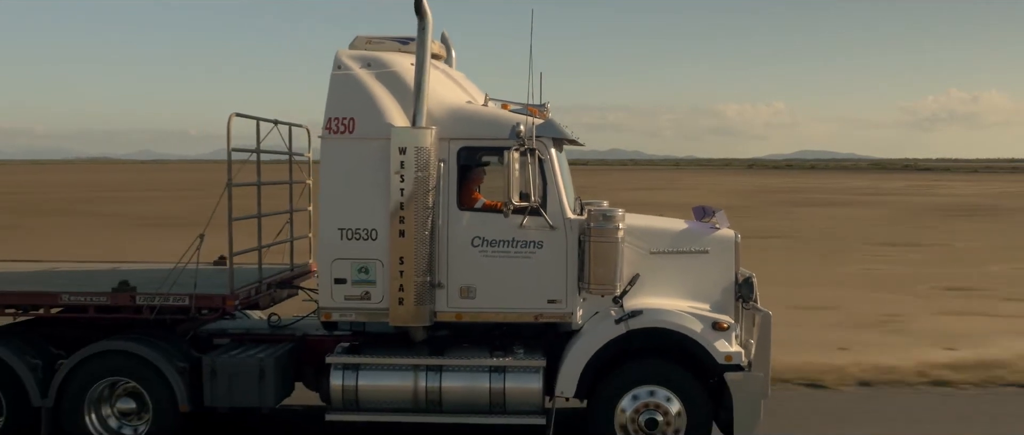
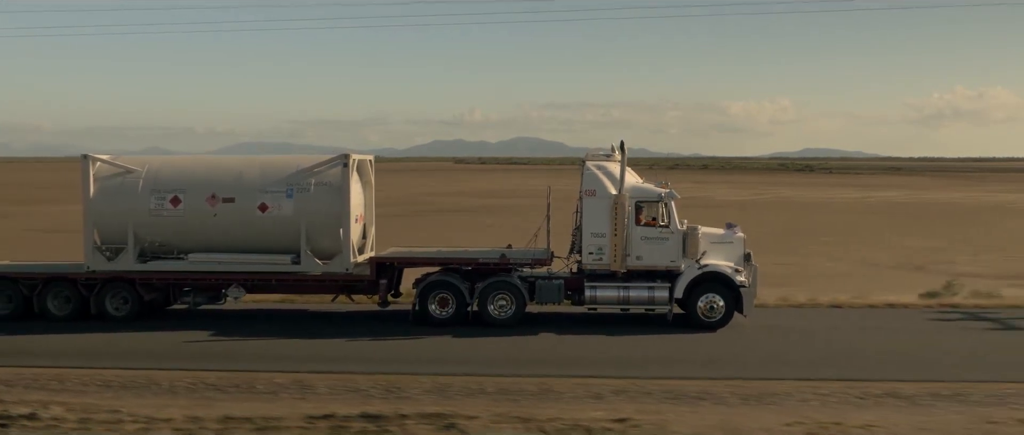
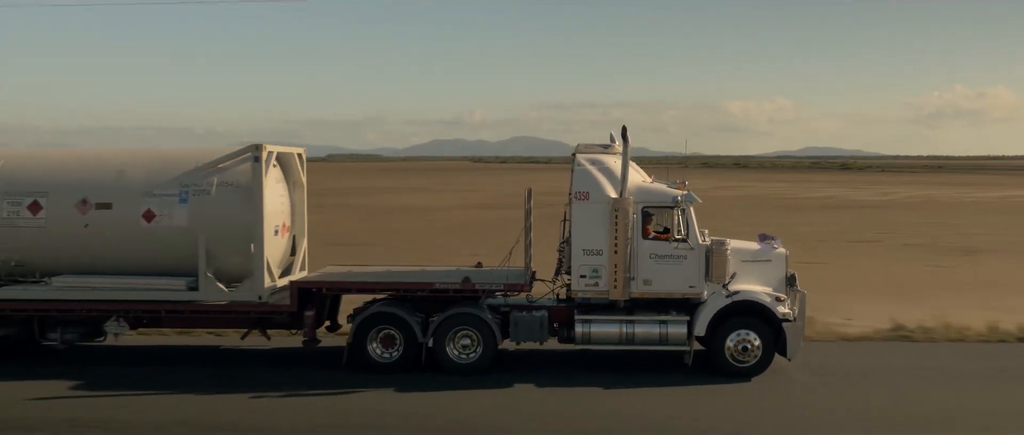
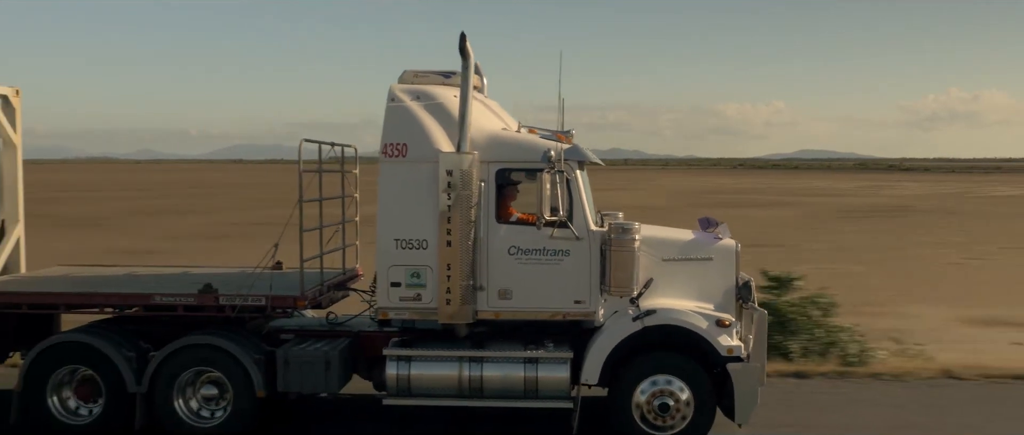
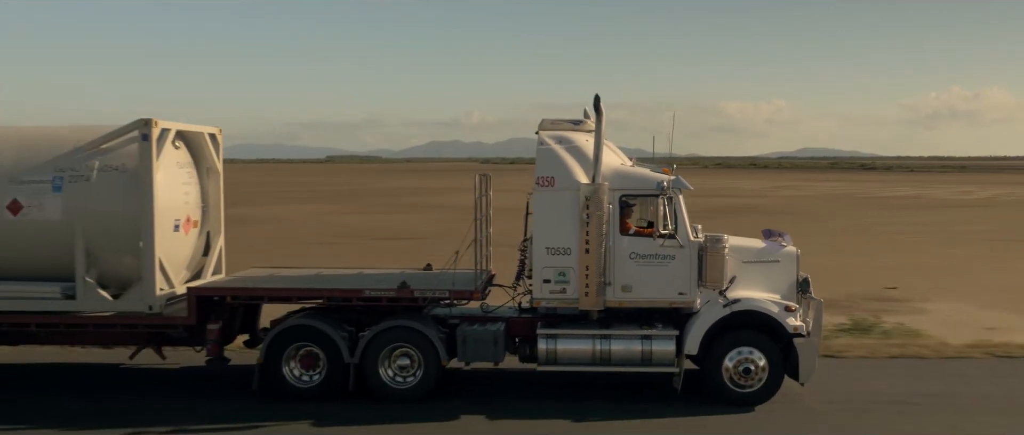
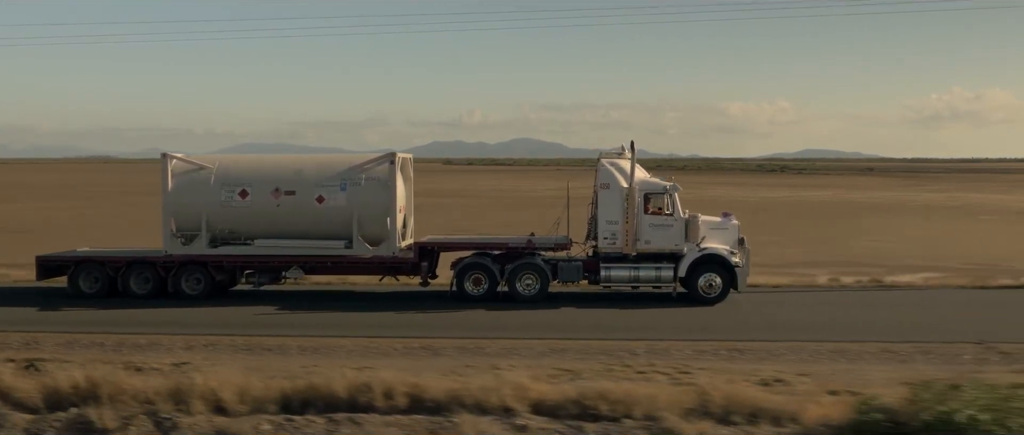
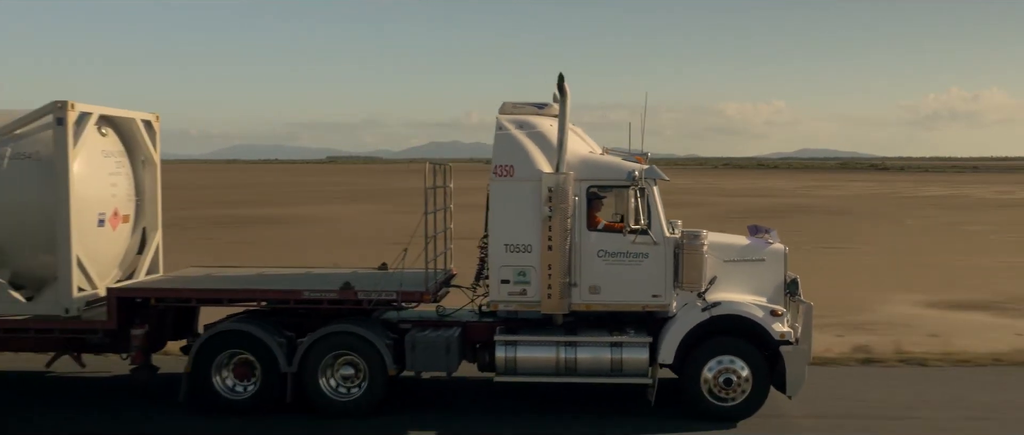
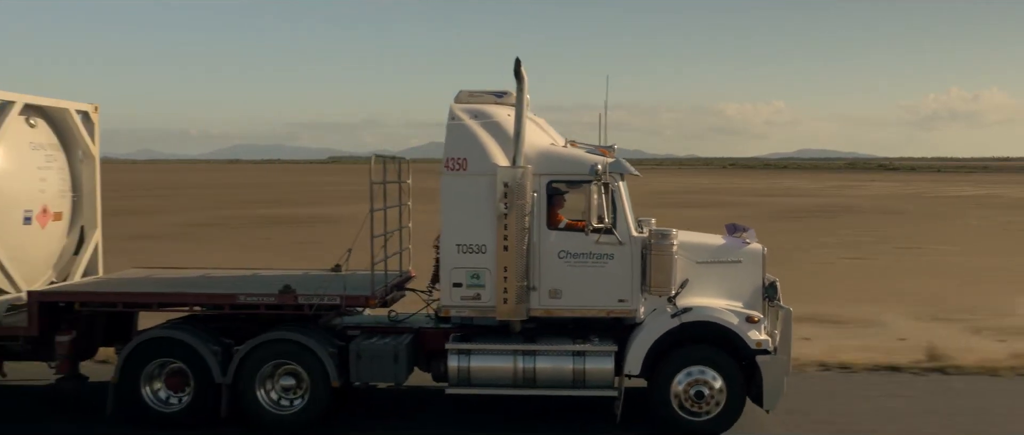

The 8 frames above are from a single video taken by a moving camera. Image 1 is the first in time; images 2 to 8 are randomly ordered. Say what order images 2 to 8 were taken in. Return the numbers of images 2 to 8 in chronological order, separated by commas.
4, 8, 7, 5, 3, 2, 6
